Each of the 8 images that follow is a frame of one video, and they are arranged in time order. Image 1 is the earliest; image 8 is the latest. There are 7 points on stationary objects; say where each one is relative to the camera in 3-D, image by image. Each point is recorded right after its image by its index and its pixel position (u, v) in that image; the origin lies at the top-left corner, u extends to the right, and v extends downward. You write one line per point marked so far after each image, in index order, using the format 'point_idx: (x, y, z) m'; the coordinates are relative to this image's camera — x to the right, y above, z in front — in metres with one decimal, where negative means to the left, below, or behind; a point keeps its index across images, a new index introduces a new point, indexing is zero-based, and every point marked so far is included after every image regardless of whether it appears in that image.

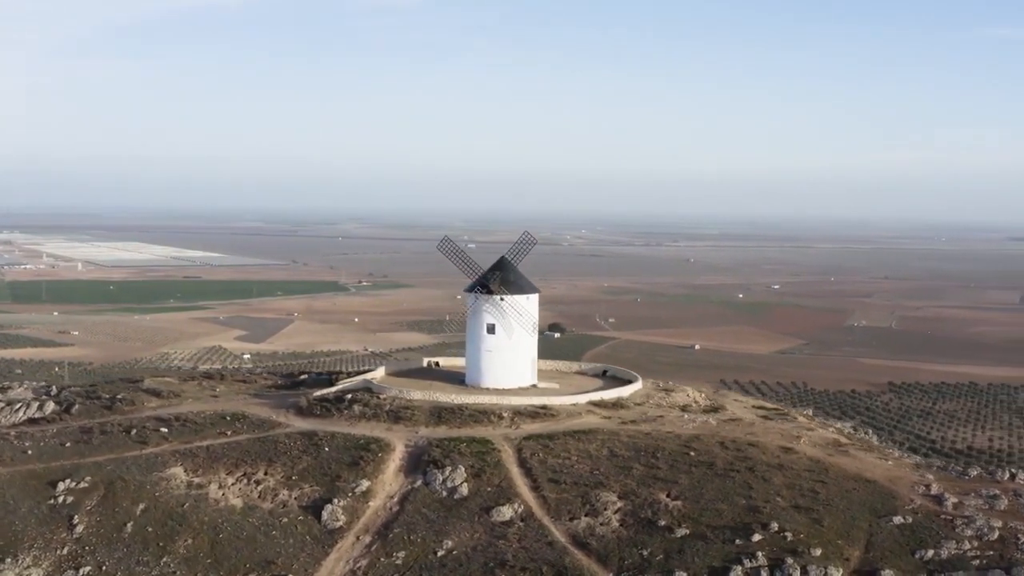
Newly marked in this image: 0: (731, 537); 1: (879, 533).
0: (+3.7, -4.2, +16.1) m
1: (+6.2, -4.1, +15.9) m
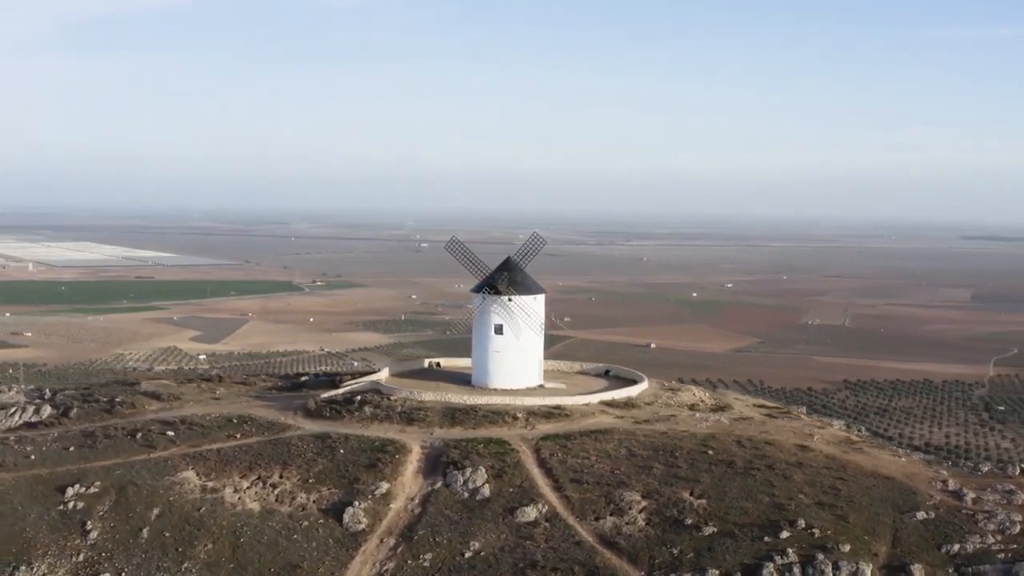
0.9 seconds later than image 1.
0: (+4.3, -4.2, +16.3) m
1: (+6.7, -4.1, +16.2) m
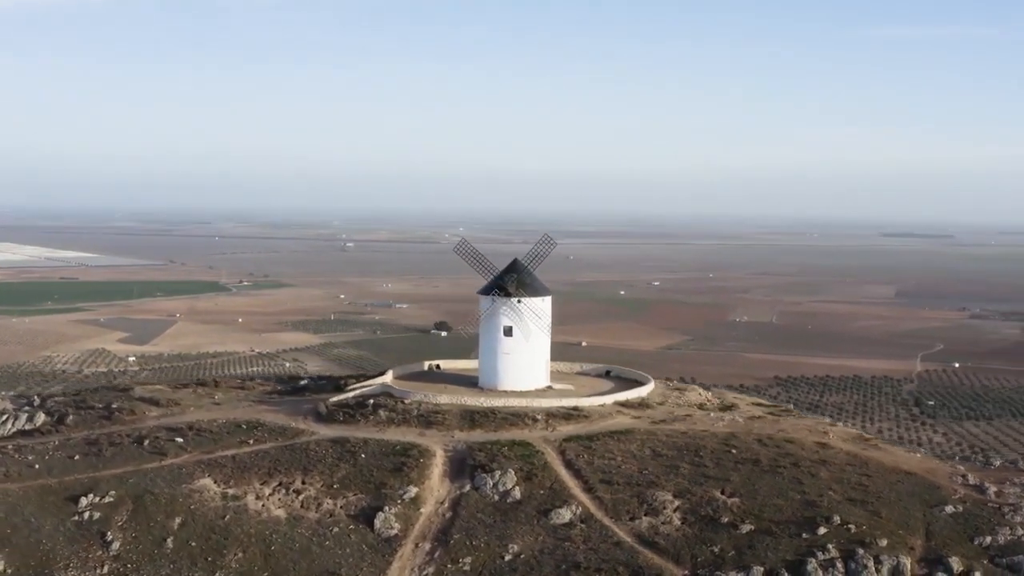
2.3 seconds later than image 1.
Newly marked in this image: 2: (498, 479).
0: (+5.0, -4.3, +16.6) m
1: (+7.5, -4.1, +16.6) m
2: (-0.3, -3.8, +19.0) m
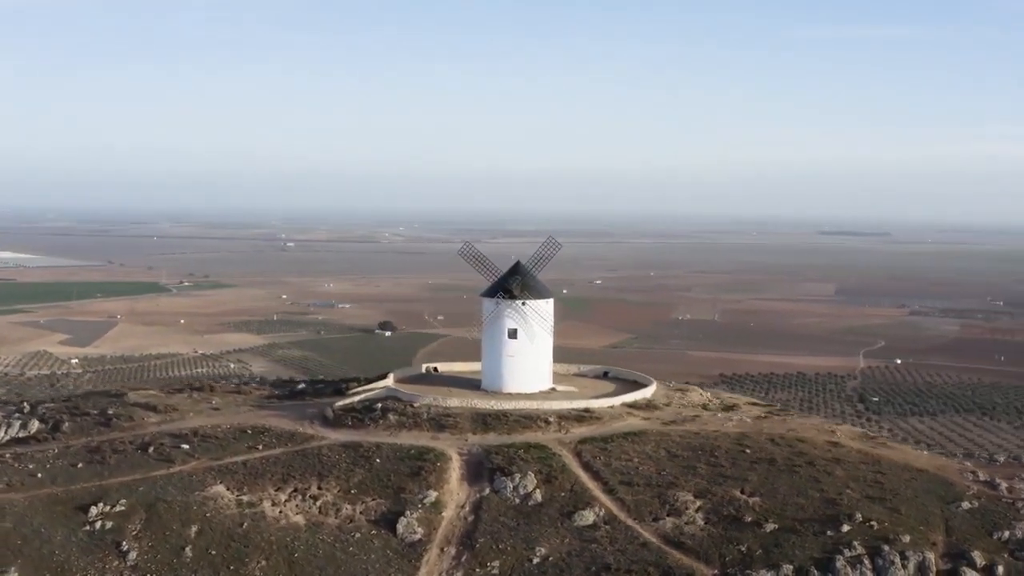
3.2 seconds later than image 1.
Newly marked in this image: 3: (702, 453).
0: (+5.5, -4.3, +16.9) m
1: (+8.0, -4.1, +17.1) m
2: (+0.1, -3.9, +19.0) m
3: (+4.0, -3.5, +20.0) m
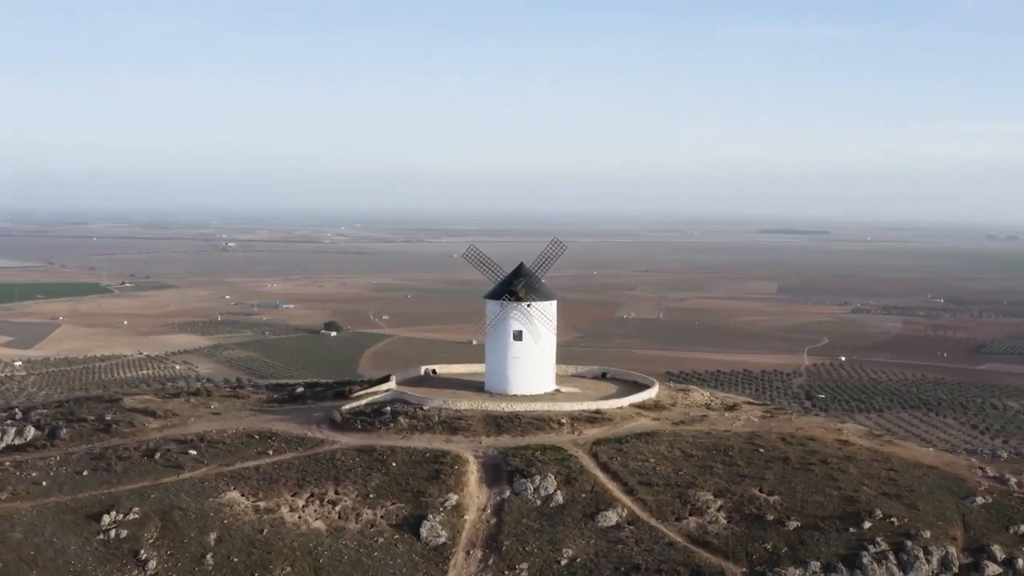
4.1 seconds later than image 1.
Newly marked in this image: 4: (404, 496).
0: (+6.0, -4.3, +17.3) m
1: (+8.5, -4.2, +17.5) m
2: (+0.5, -3.9, +19.1) m
3: (+4.4, -3.5, +20.2) m
4: (-2.2, -4.2, +19.2) m
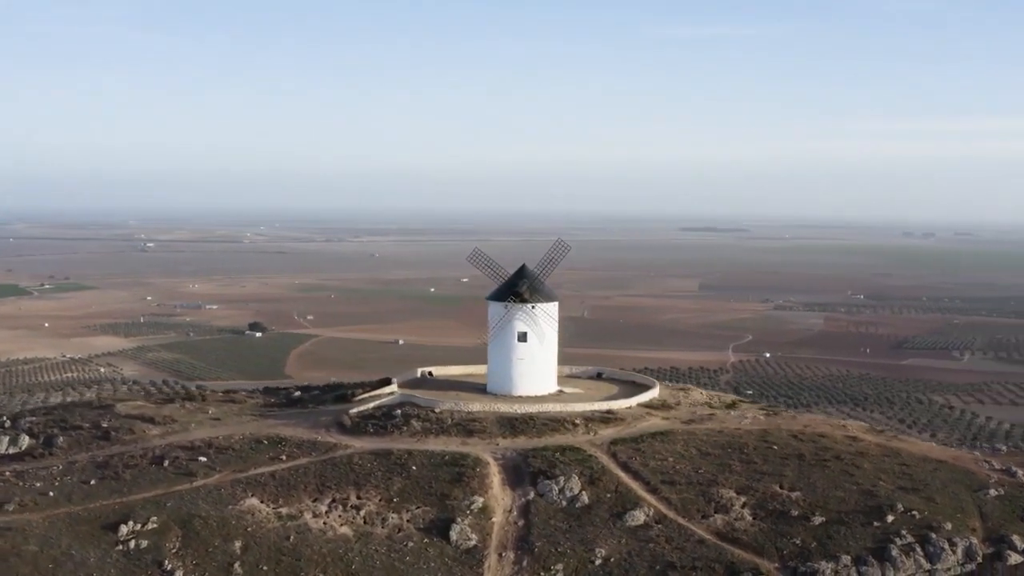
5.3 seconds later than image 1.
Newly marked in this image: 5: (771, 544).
0: (+6.7, -4.4, +17.7) m
1: (+9.1, -4.2, +18.2) m
2: (+1.0, -4.0, +19.2) m
3: (+4.8, -3.5, +20.6) m
4: (-1.7, -4.3, +19.1) m
5: (+4.8, -4.7, +17.4) m
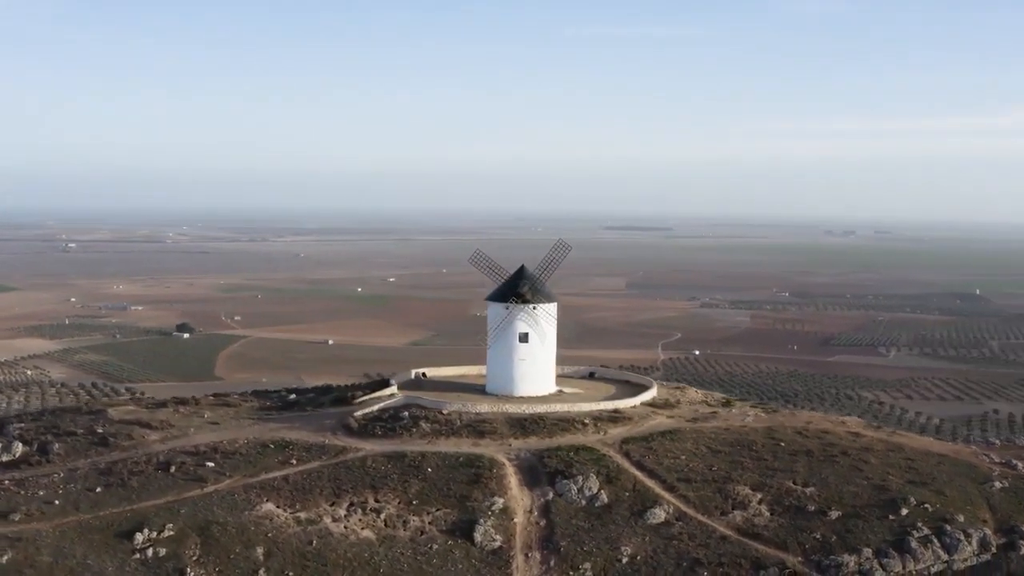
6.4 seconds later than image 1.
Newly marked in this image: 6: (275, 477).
0: (+7.1, -4.3, +18.2) m
1: (+9.5, -4.1, +18.8) m
2: (+1.4, -4.0, +19.3) m
3: (+5.1, -3.5, +20.9) m
4: (-1.3, -4.3, +19.0) m
5: (+5.3, -4.7, +17.8) m
6: (-5.0, -4.0, +20.0) m
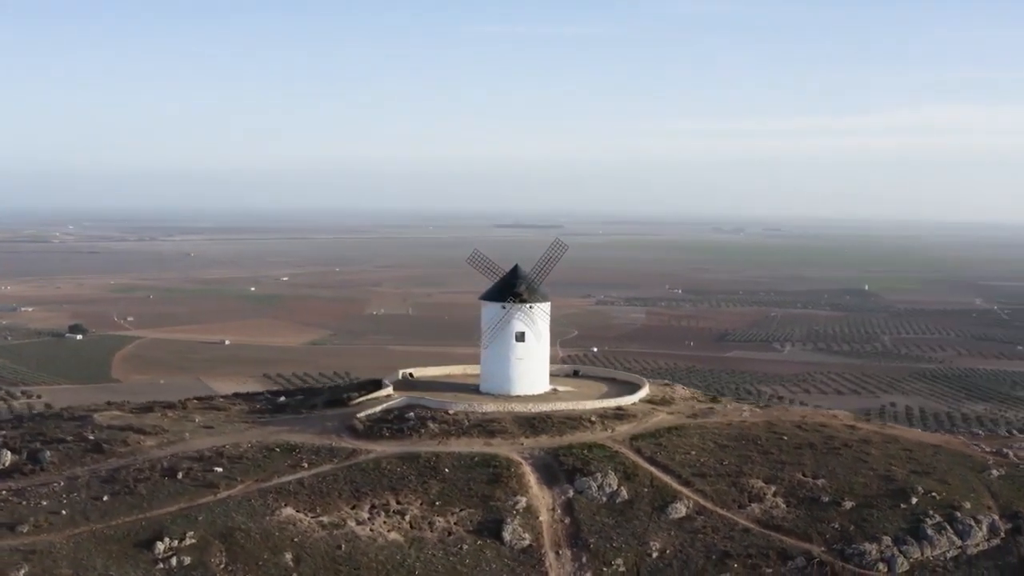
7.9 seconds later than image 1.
0: (+7.6, -4.3, +18.9) m
1: (+10.0, -4.1, +19.8) m
2: (+1.8, -4.0, +19.5) m
3: (+5.3, -3.5, +21.5) m
4: (-0.8, -4.3, +19.0) m
5: (+5.8, -4.7, +18.3) m
6: (-4.7, -4.0, +19.6) m
